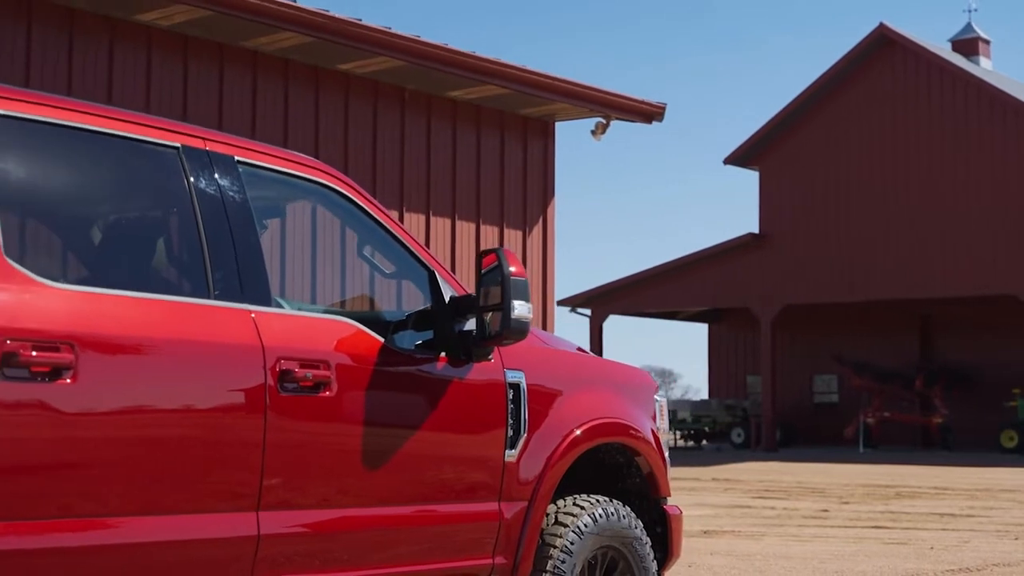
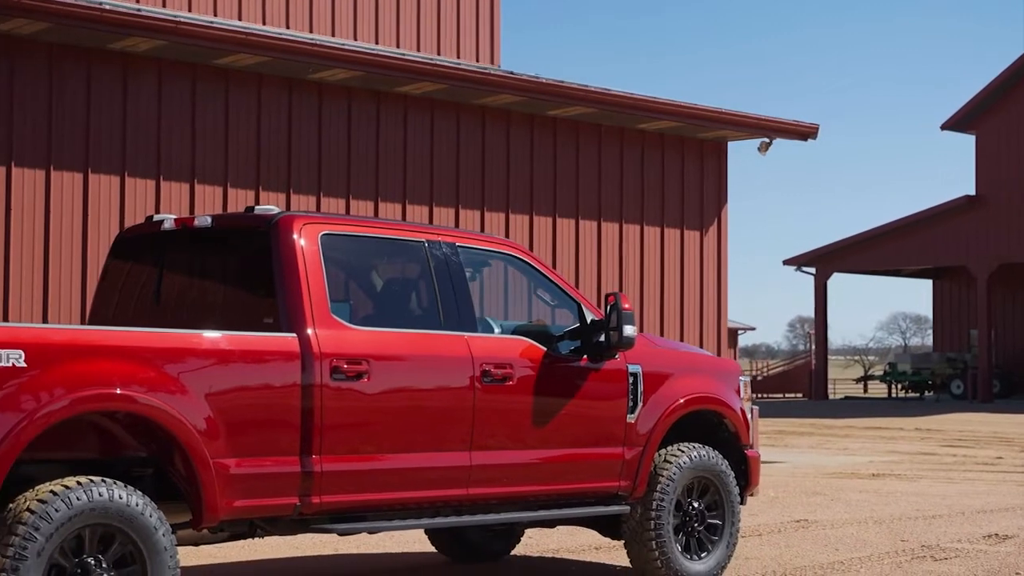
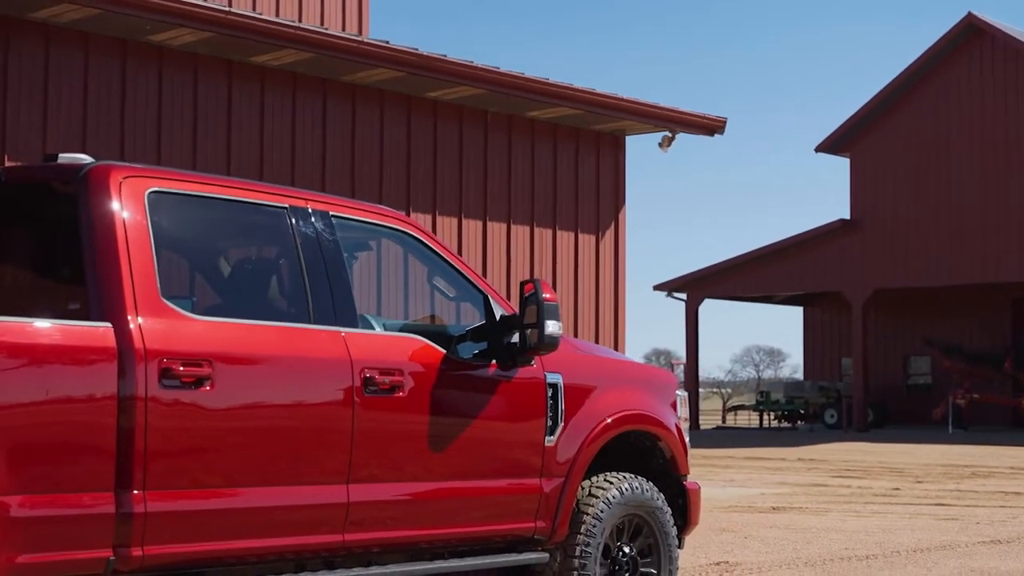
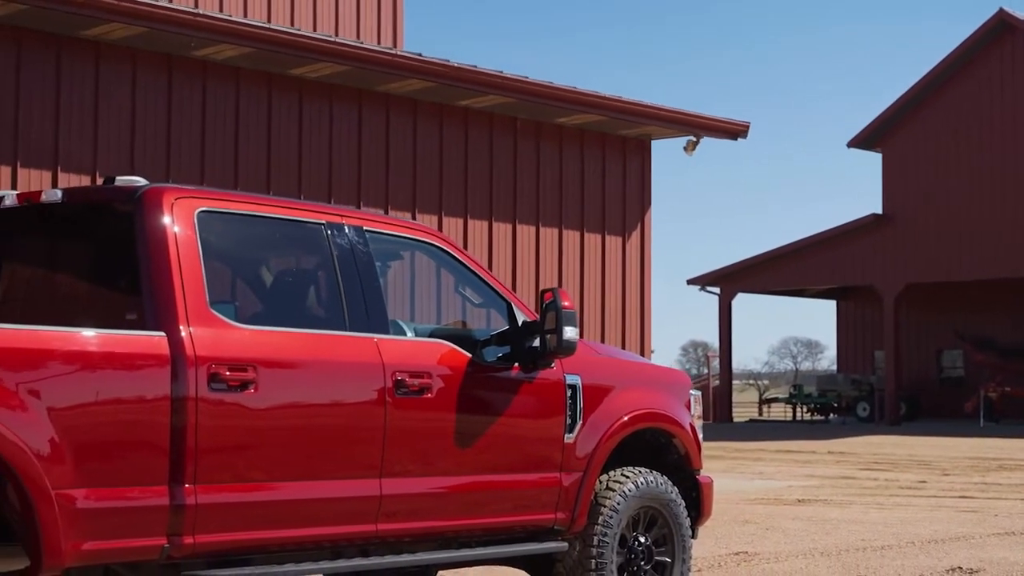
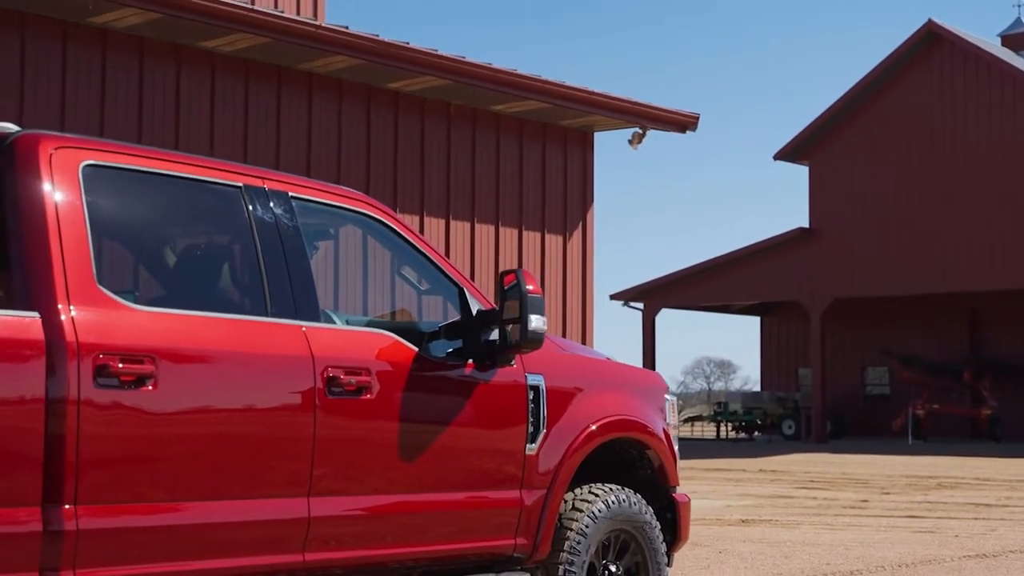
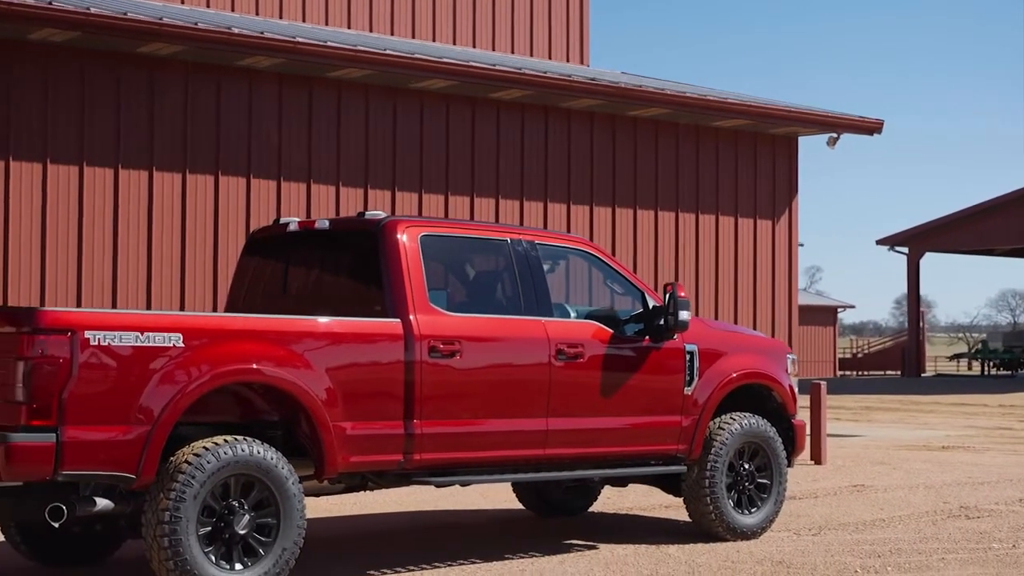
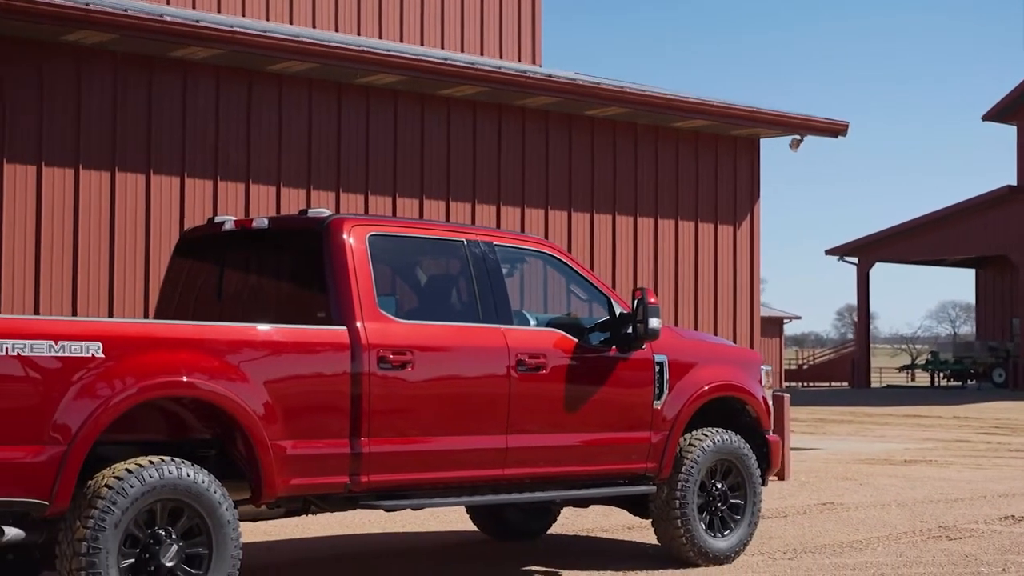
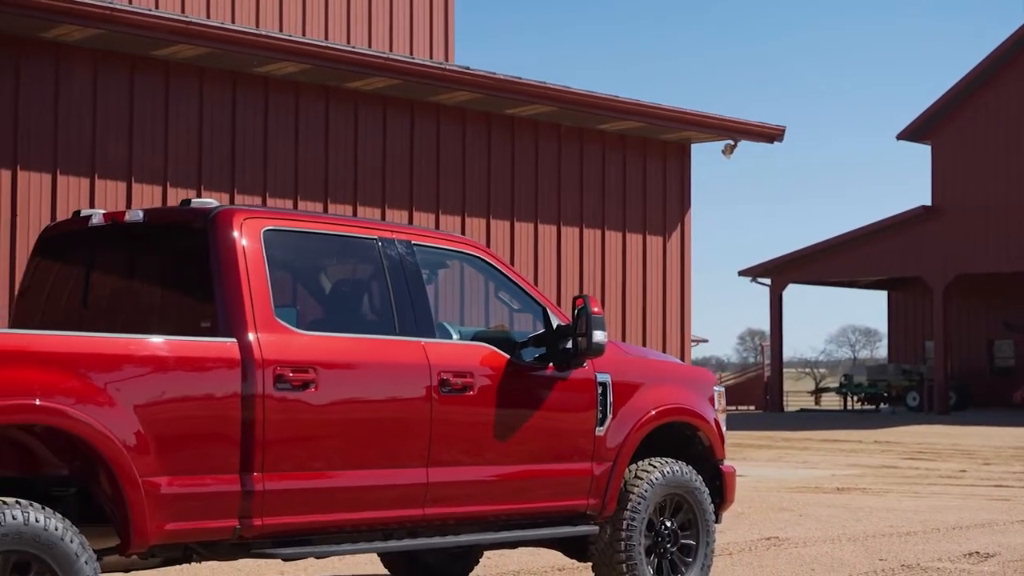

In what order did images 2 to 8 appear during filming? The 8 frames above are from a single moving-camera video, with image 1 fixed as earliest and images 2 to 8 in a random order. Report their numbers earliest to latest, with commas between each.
5, 3, 4, 8, 2, 7, 6
